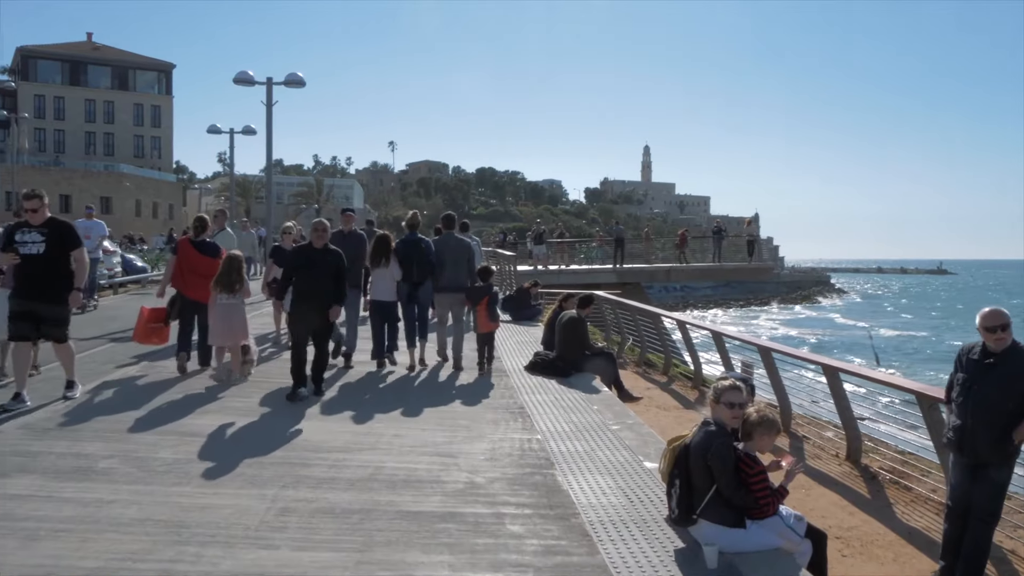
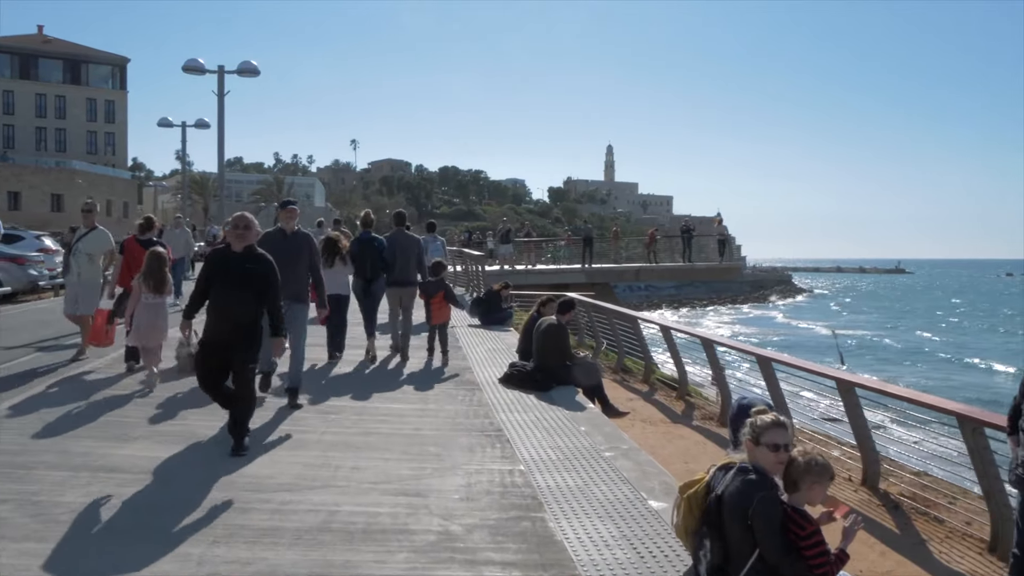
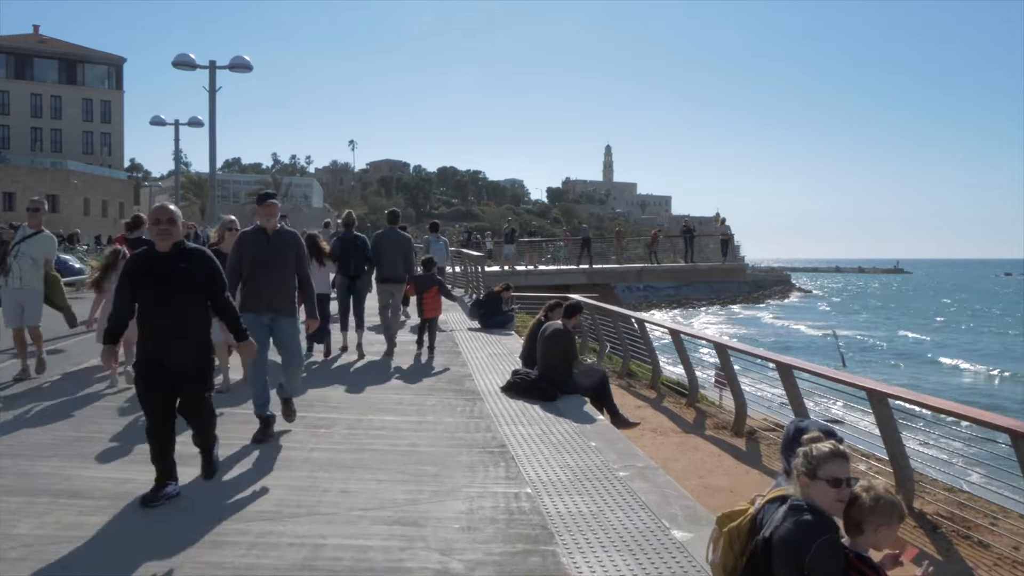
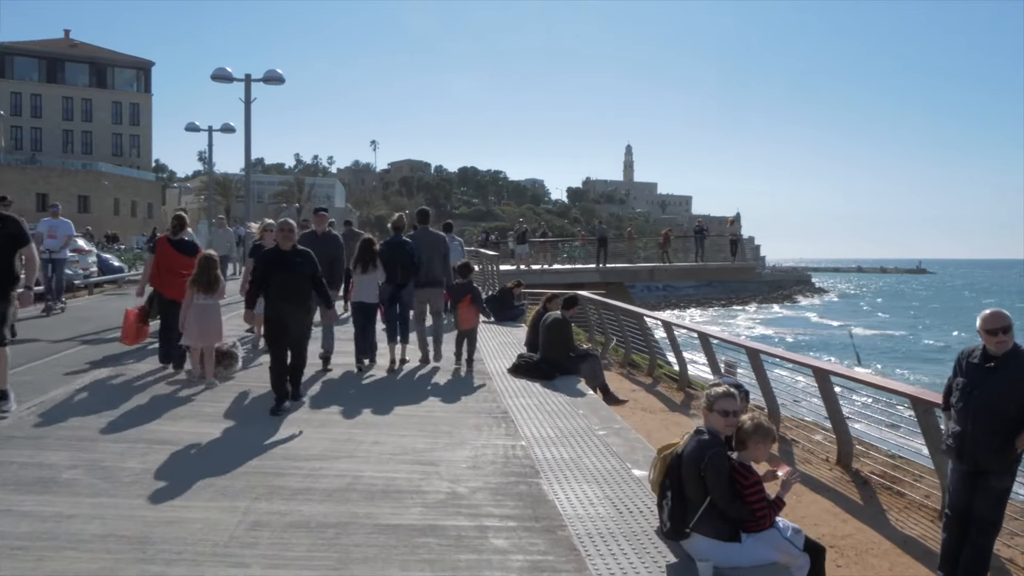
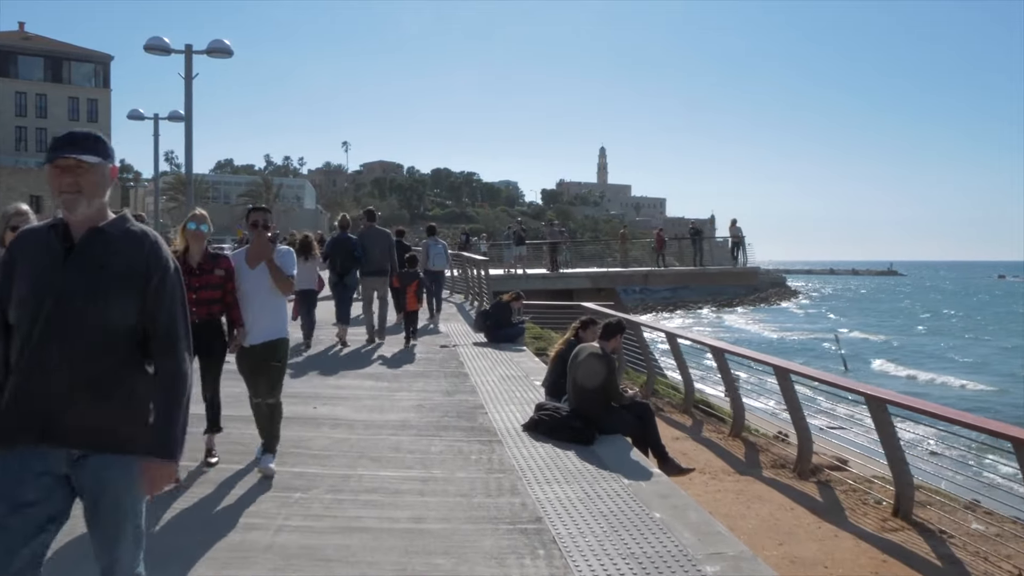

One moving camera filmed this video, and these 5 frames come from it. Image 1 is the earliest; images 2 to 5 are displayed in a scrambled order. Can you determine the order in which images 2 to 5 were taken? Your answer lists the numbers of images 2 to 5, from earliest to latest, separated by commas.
4, 2, 3, 5
